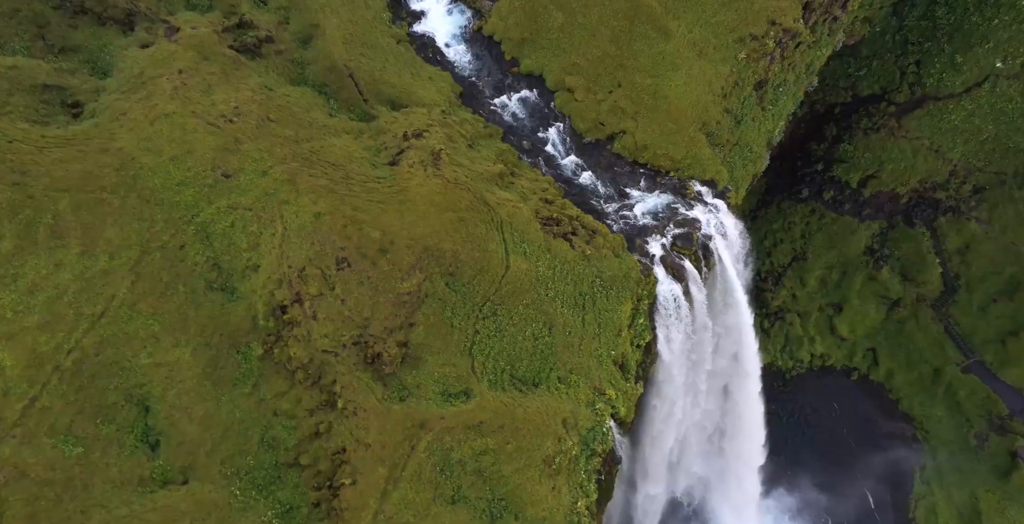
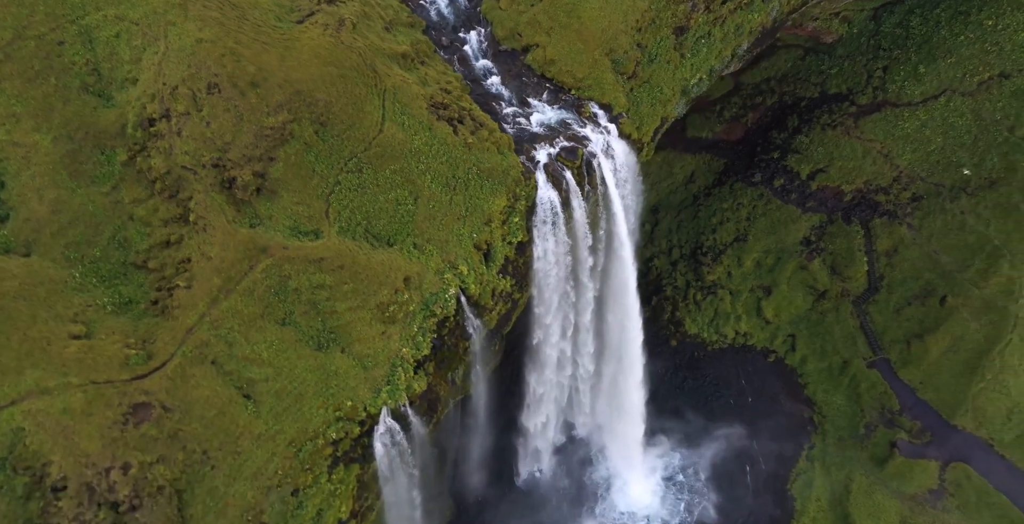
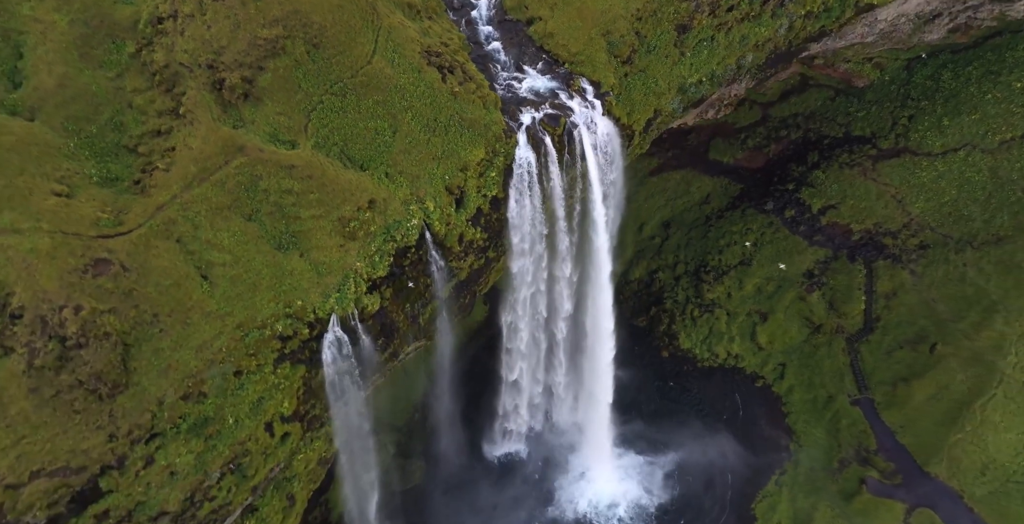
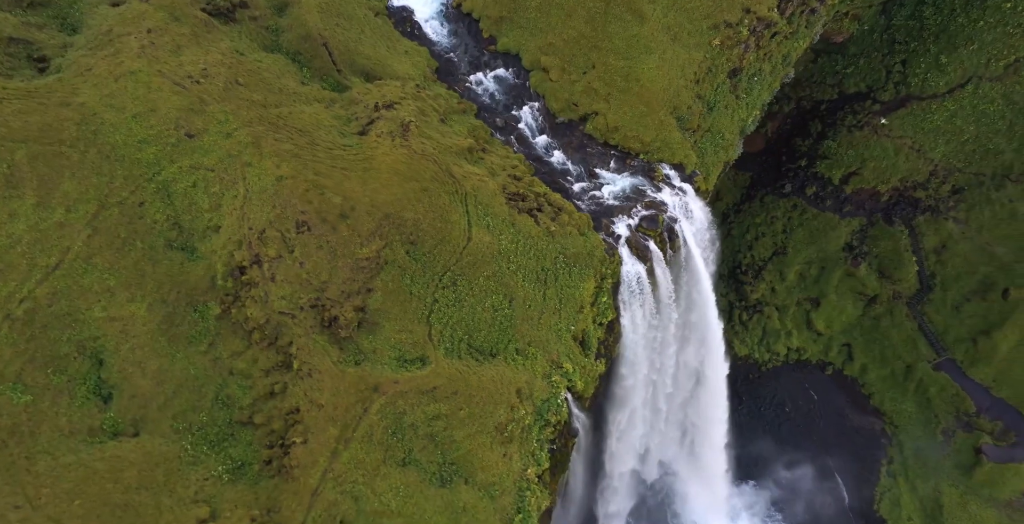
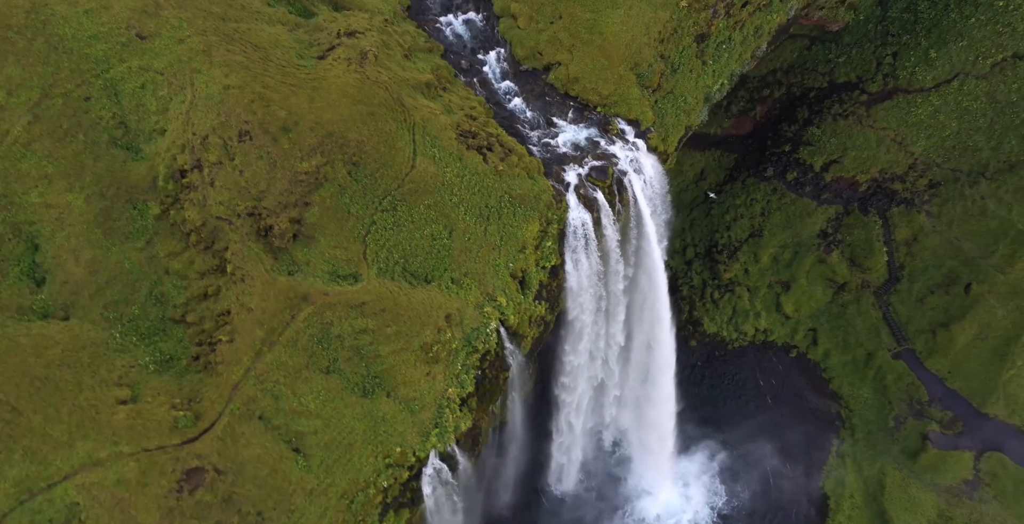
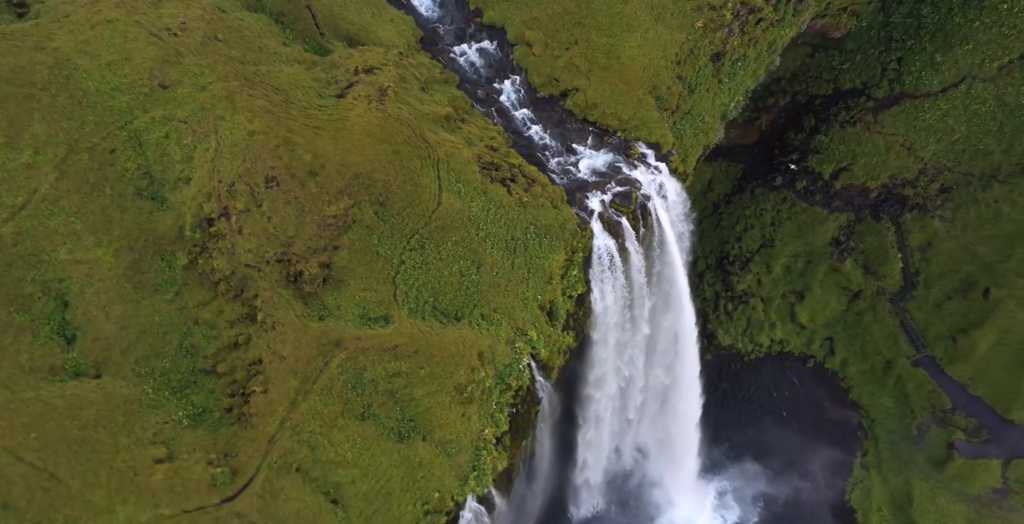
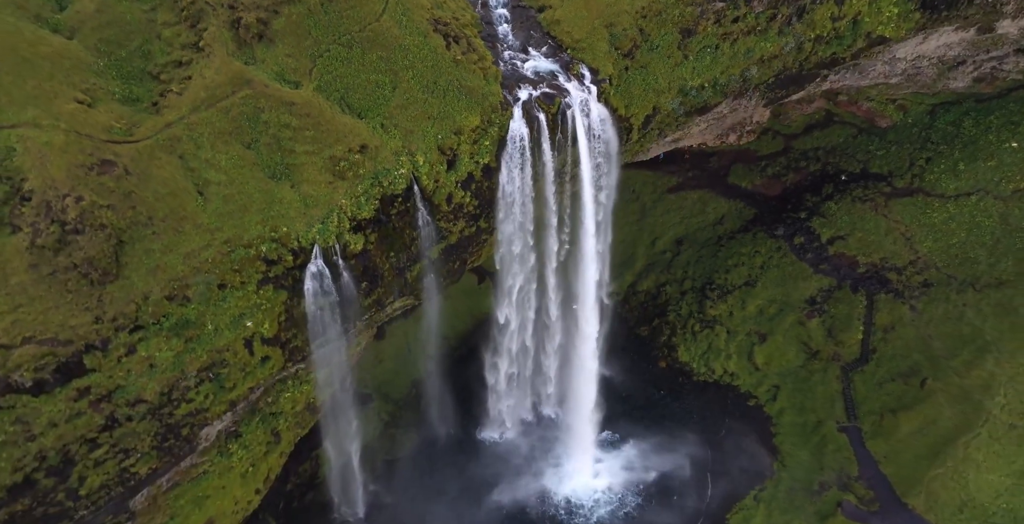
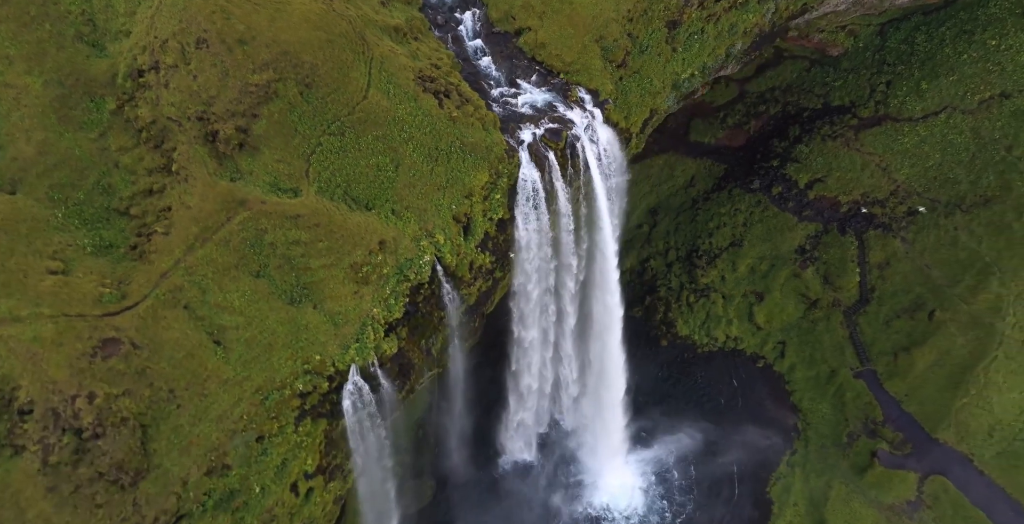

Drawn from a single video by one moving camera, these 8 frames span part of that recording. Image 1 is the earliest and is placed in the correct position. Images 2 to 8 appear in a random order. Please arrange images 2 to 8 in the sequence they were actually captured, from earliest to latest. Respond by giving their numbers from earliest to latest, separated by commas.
4, 6, 5, 2, 8, 3, 7
